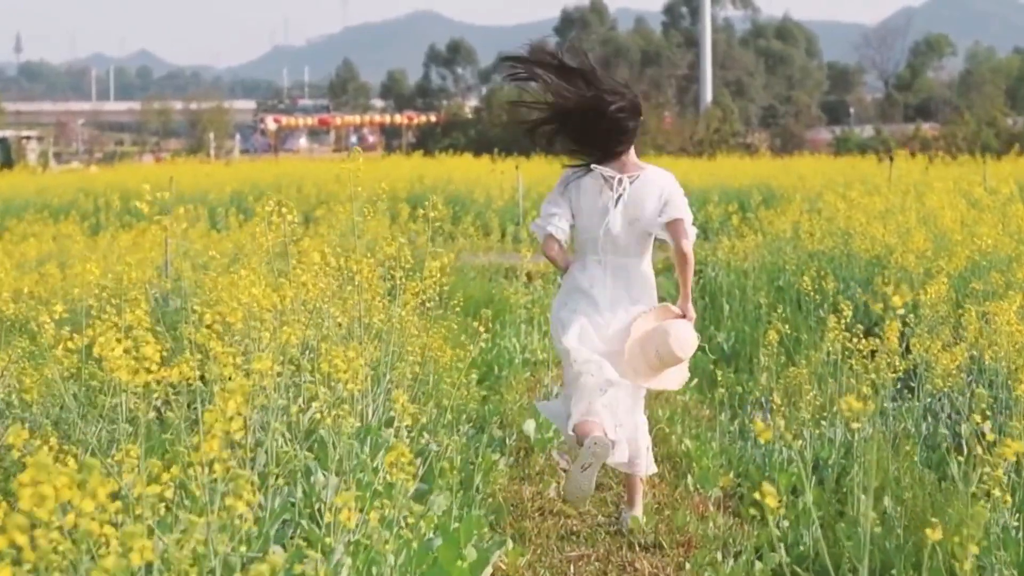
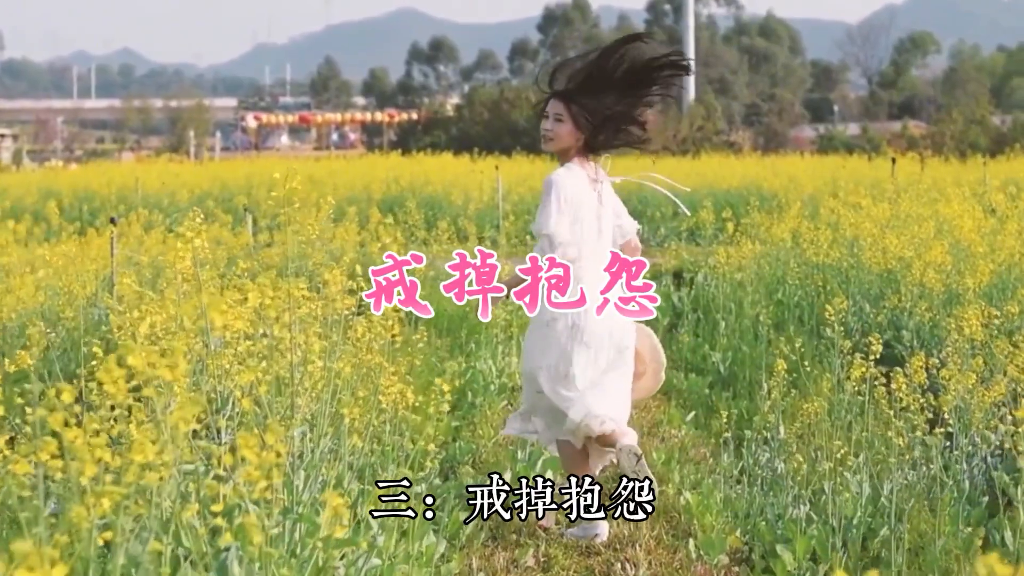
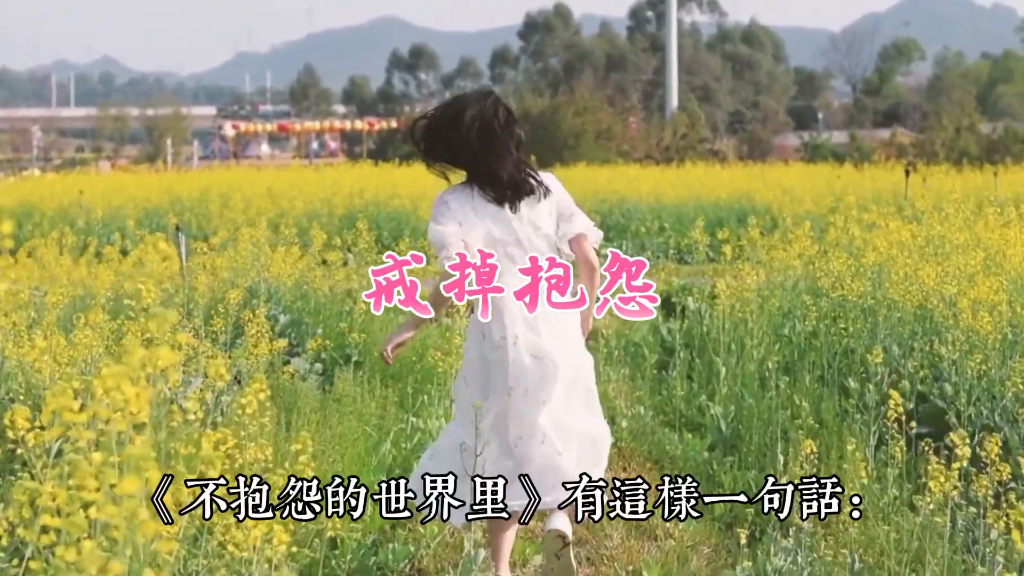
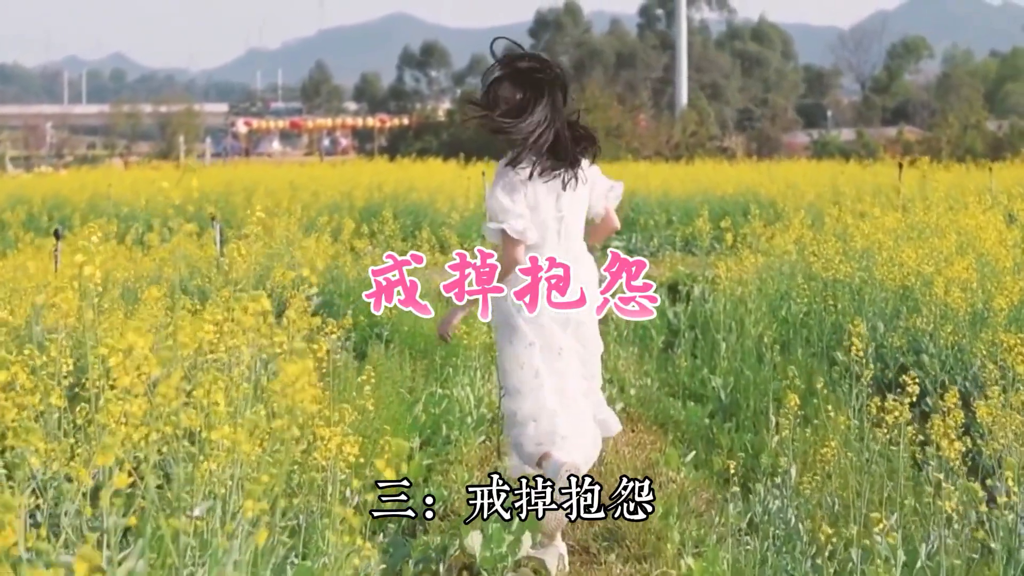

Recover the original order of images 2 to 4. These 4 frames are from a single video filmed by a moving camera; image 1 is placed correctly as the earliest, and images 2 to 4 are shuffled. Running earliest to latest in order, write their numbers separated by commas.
2, 4, 3
